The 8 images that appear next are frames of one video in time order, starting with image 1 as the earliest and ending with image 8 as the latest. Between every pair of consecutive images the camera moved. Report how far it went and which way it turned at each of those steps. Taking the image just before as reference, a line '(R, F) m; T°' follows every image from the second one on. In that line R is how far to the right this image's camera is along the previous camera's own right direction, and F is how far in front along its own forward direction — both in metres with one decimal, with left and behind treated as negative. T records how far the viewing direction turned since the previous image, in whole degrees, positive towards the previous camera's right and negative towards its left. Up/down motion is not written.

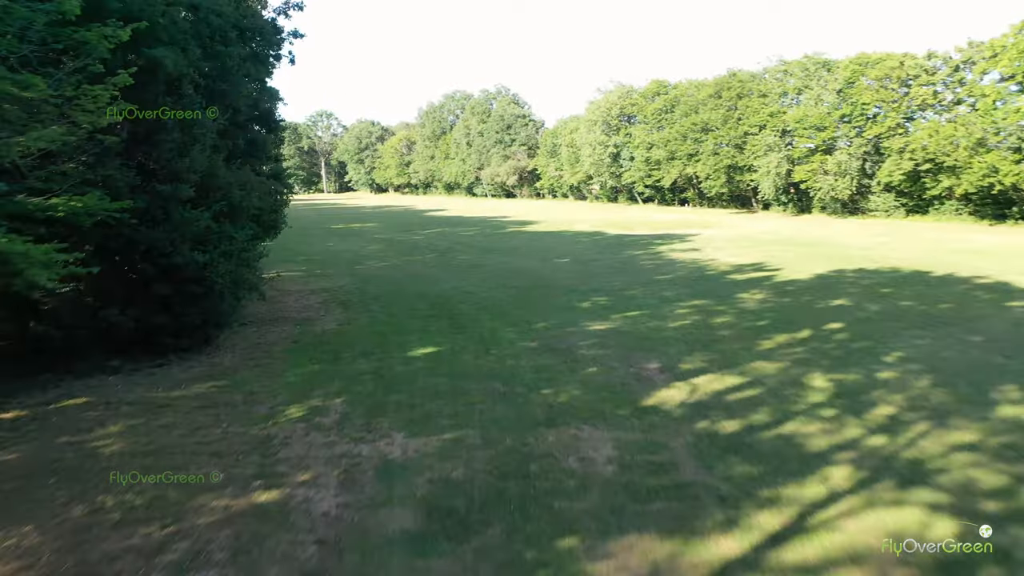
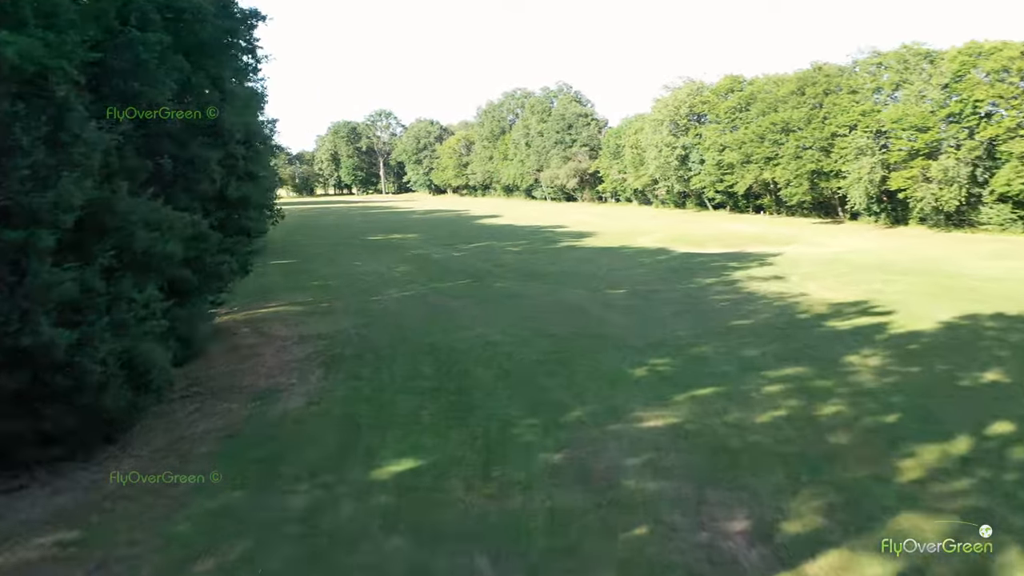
(+0.4, +3.2) m; -4°
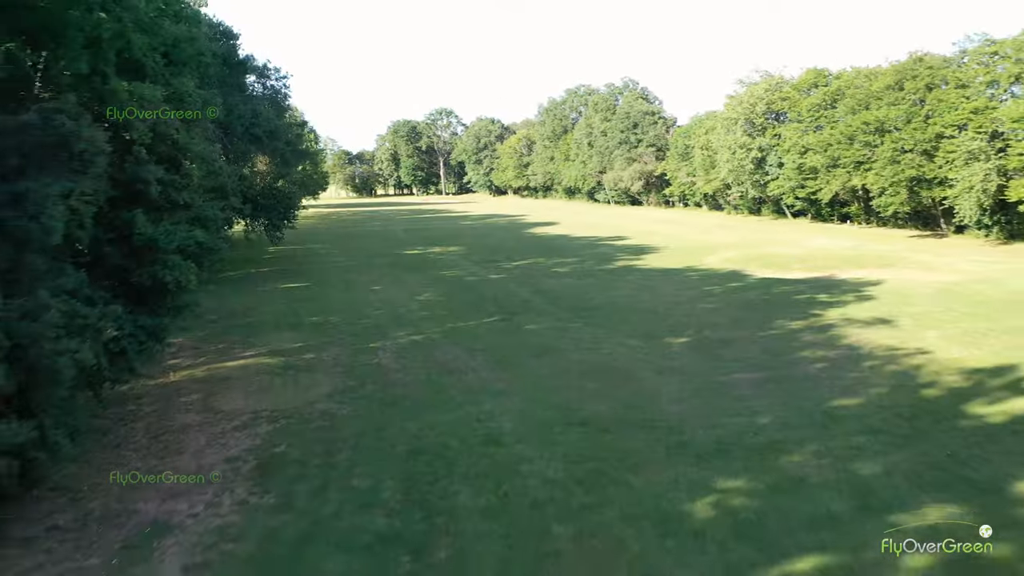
(+0.5, +3.2) m; -5°
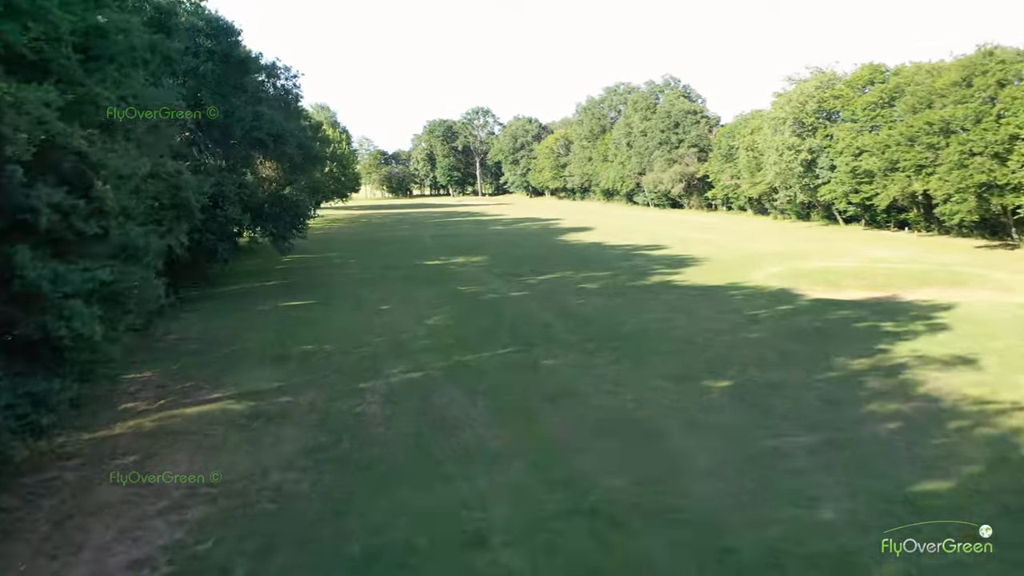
(+0.4, +1.9) m; -3°
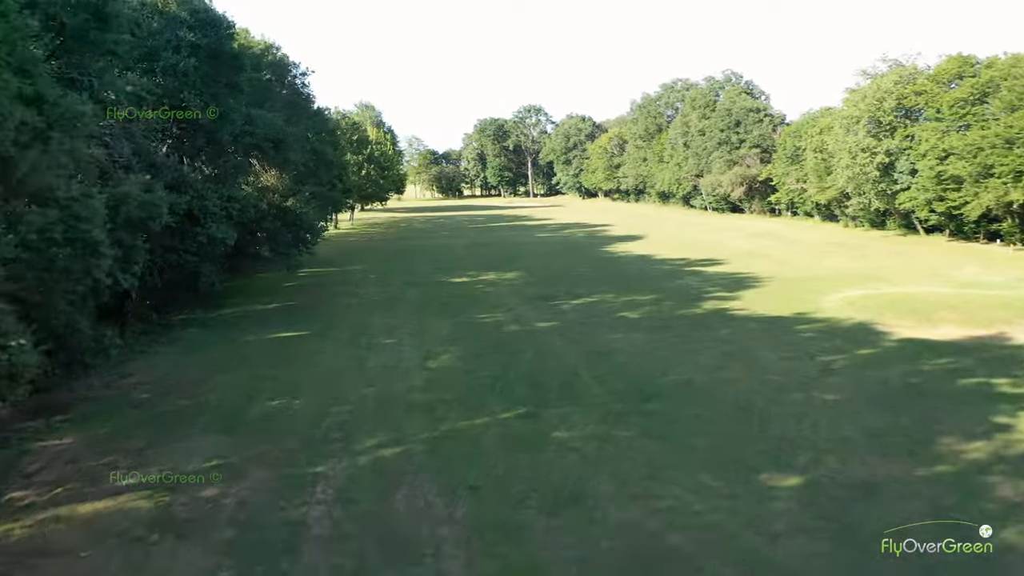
(+0.6, +2.7) m; -4°
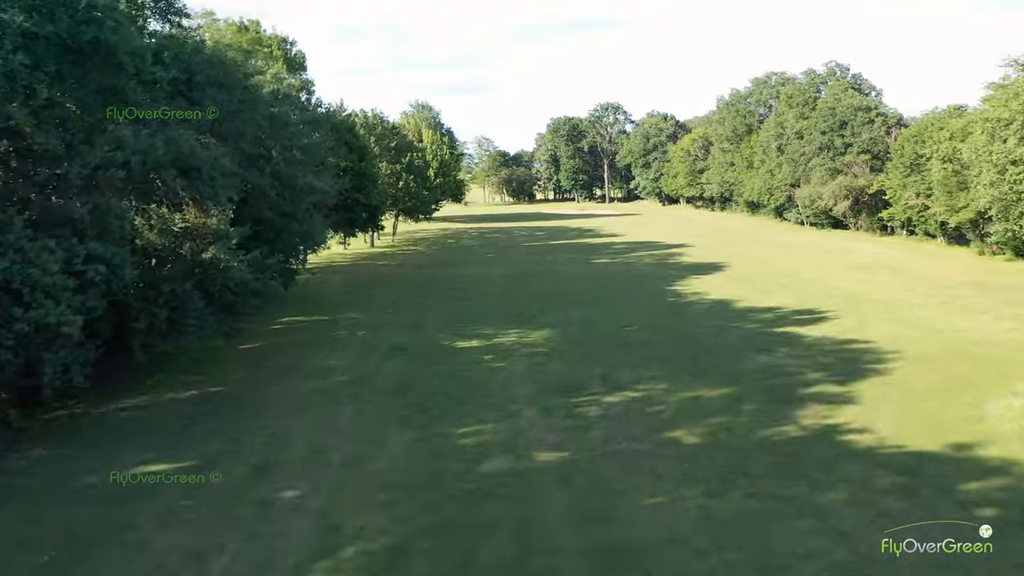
(+1.3, +5.8) m; -6°
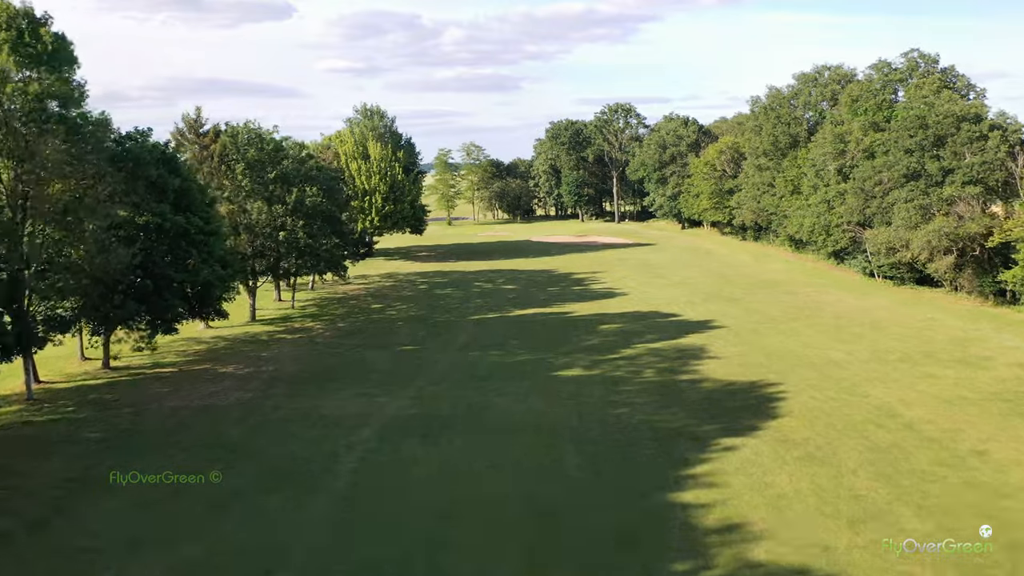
(+2.6, +12.4) m; -2°
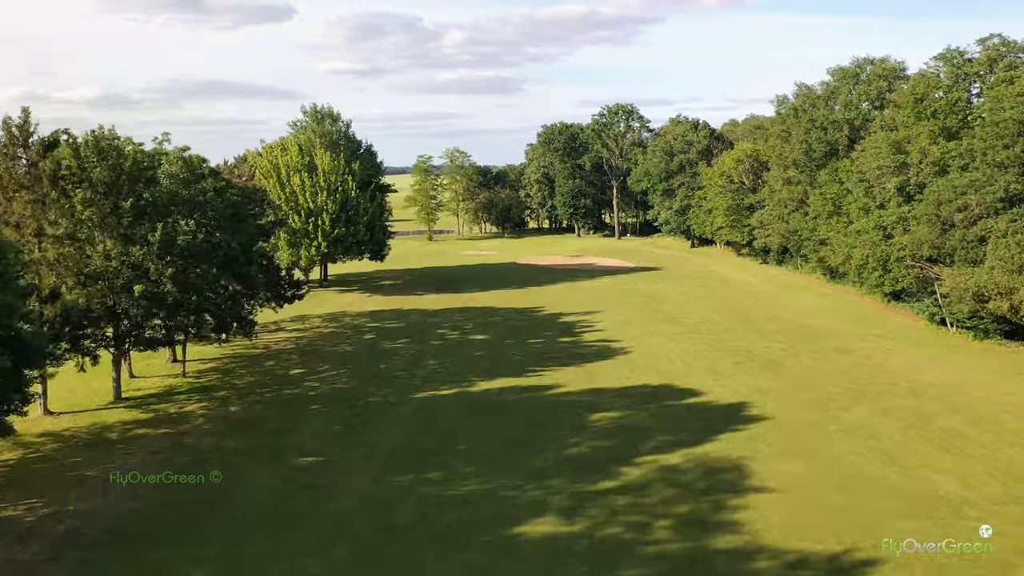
(+1.0, +7.4) m; 0°
